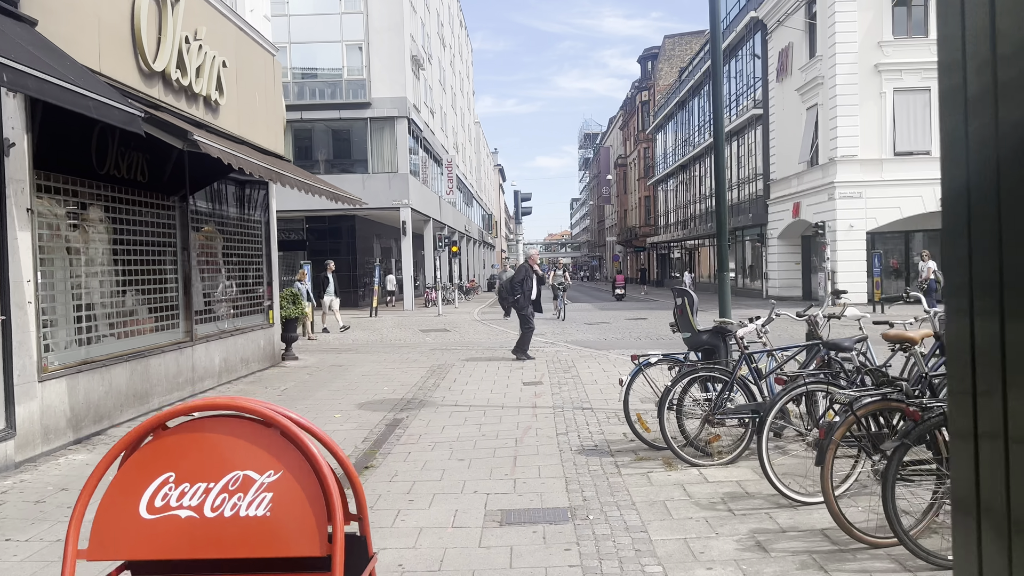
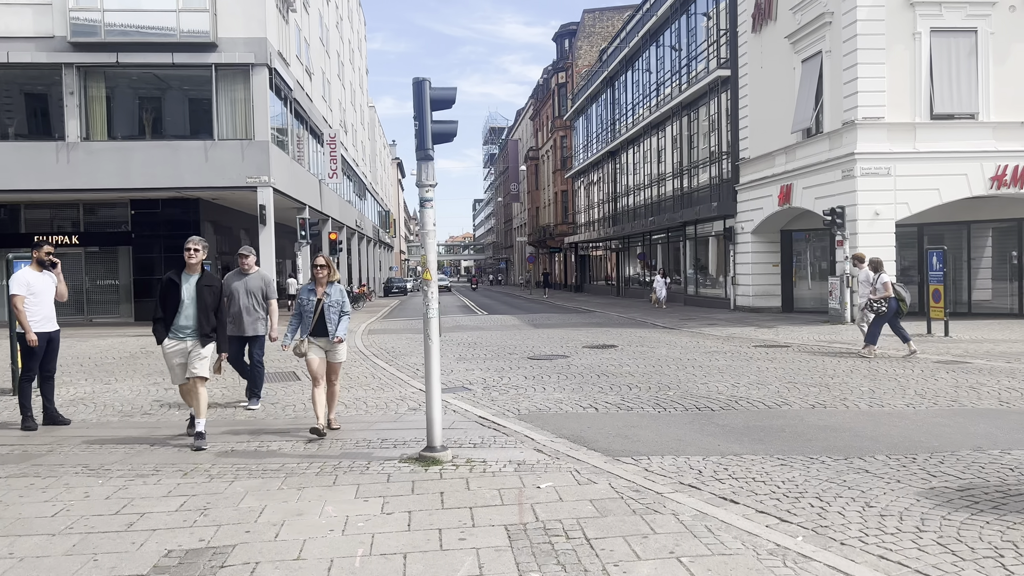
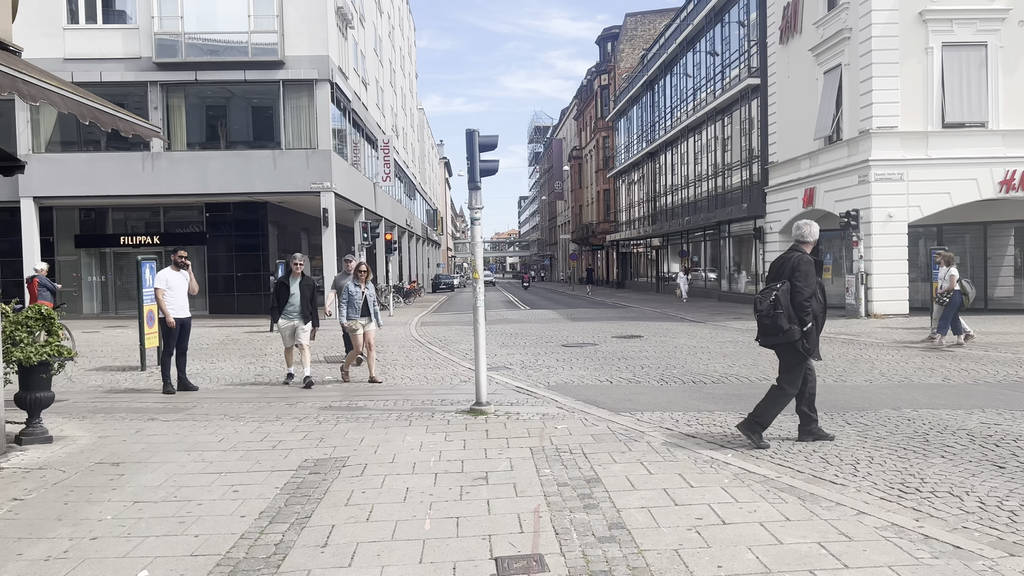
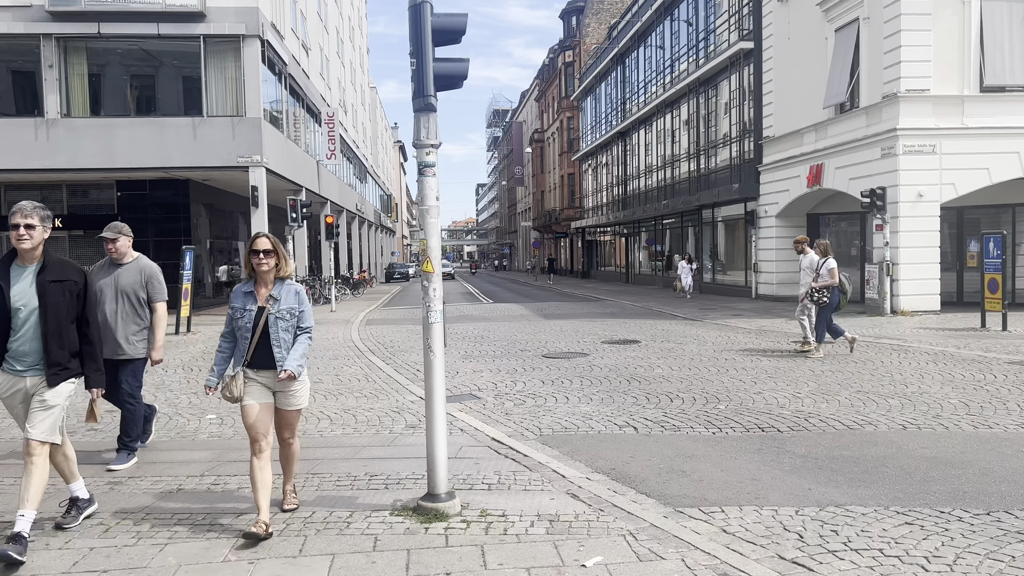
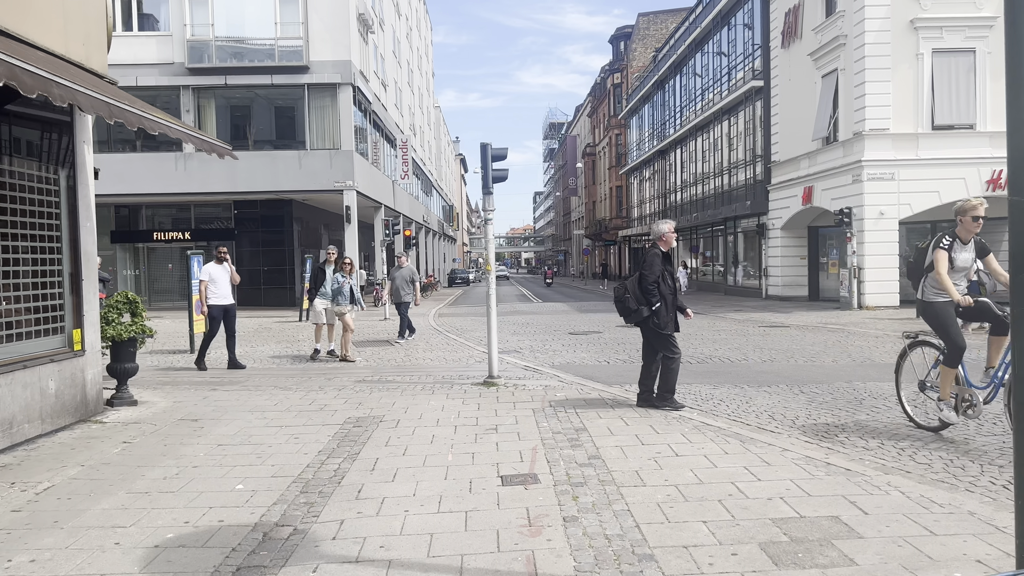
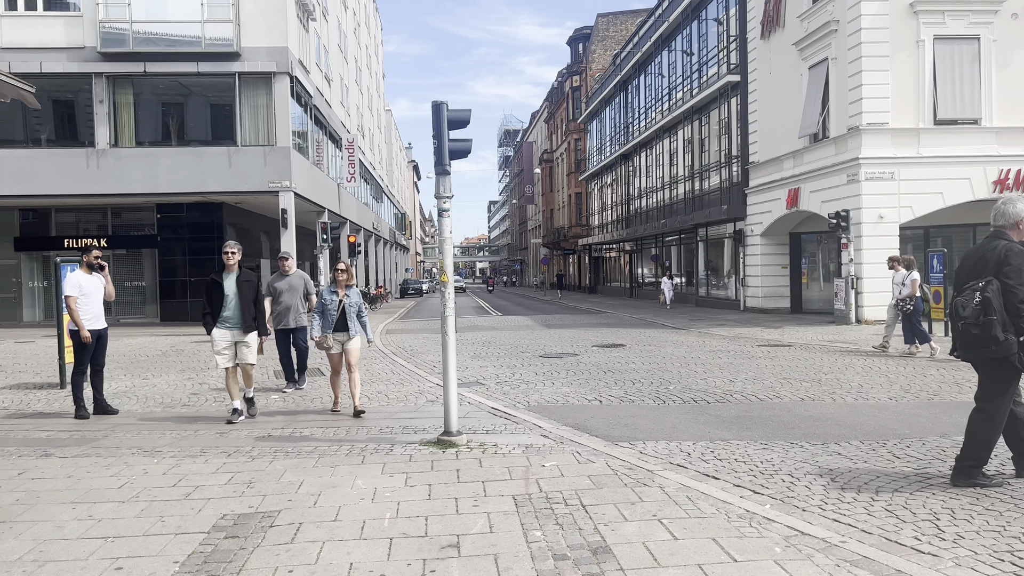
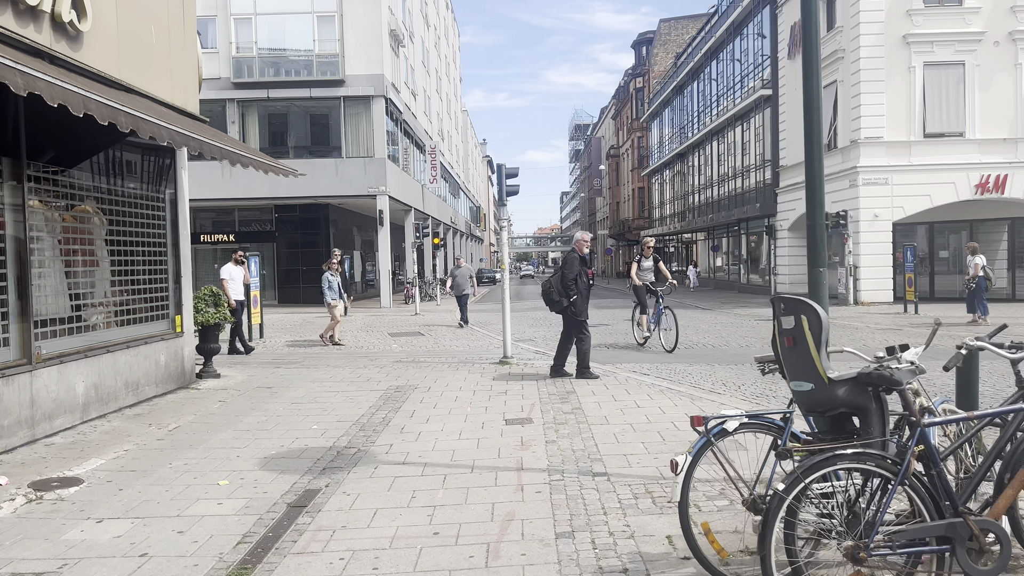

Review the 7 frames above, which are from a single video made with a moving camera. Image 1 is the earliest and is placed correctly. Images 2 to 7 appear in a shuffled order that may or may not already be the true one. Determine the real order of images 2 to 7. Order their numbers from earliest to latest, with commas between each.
7, 5, 3, 6, 2, 4
